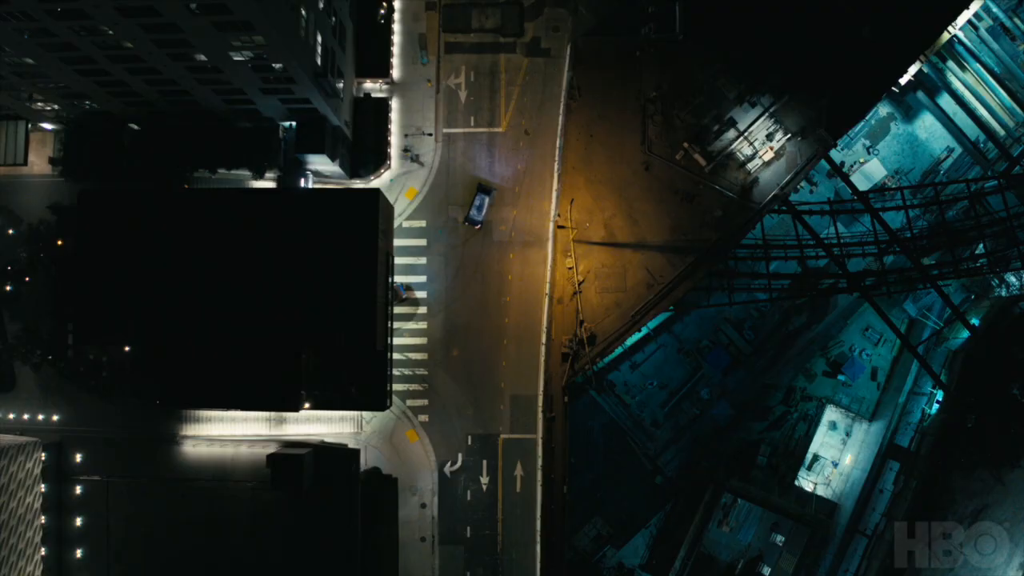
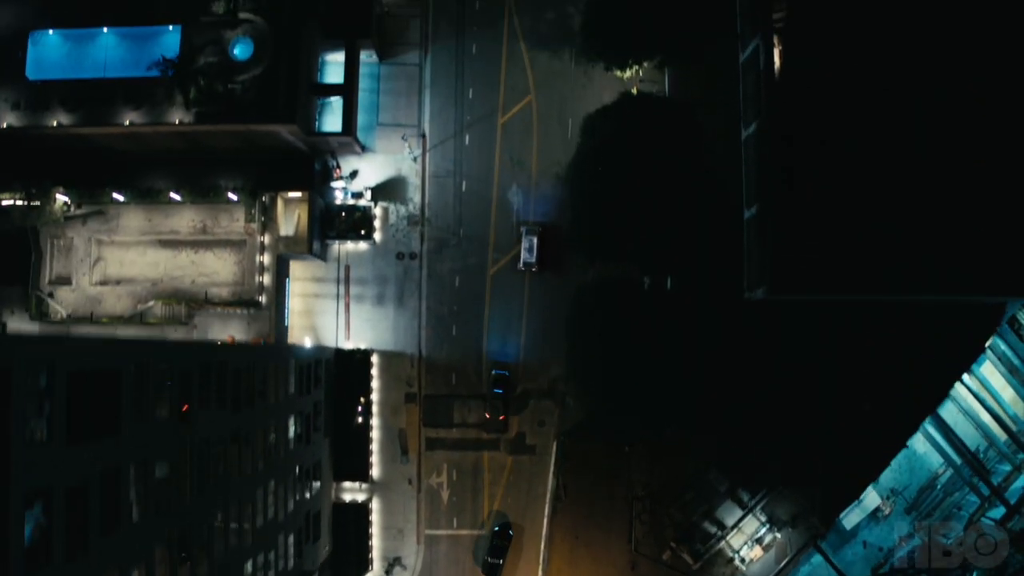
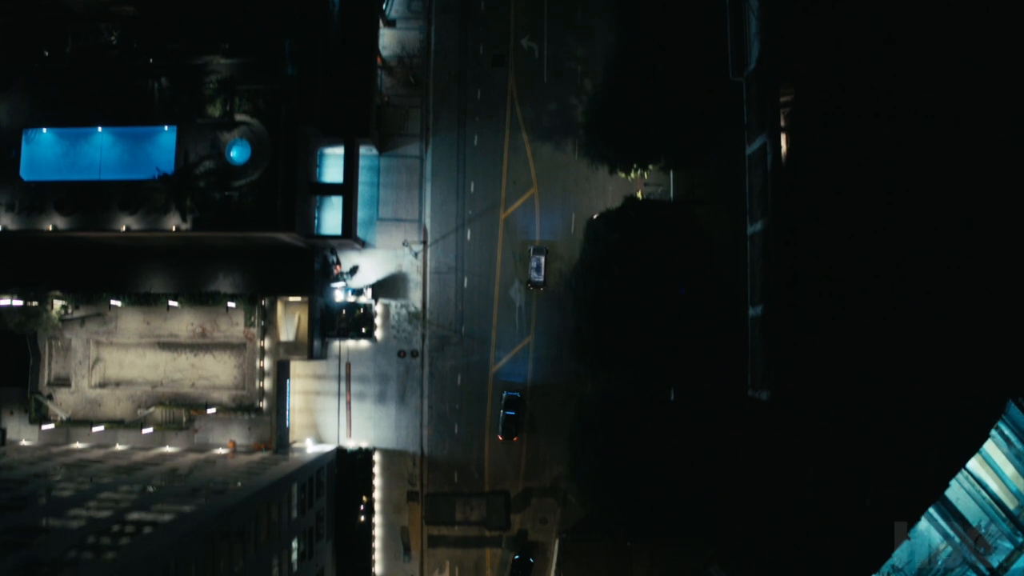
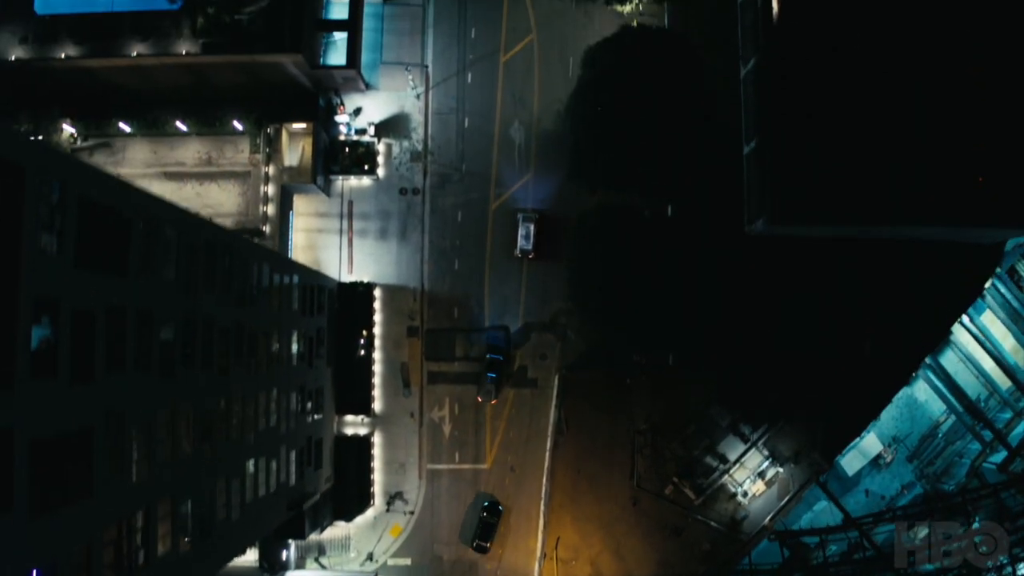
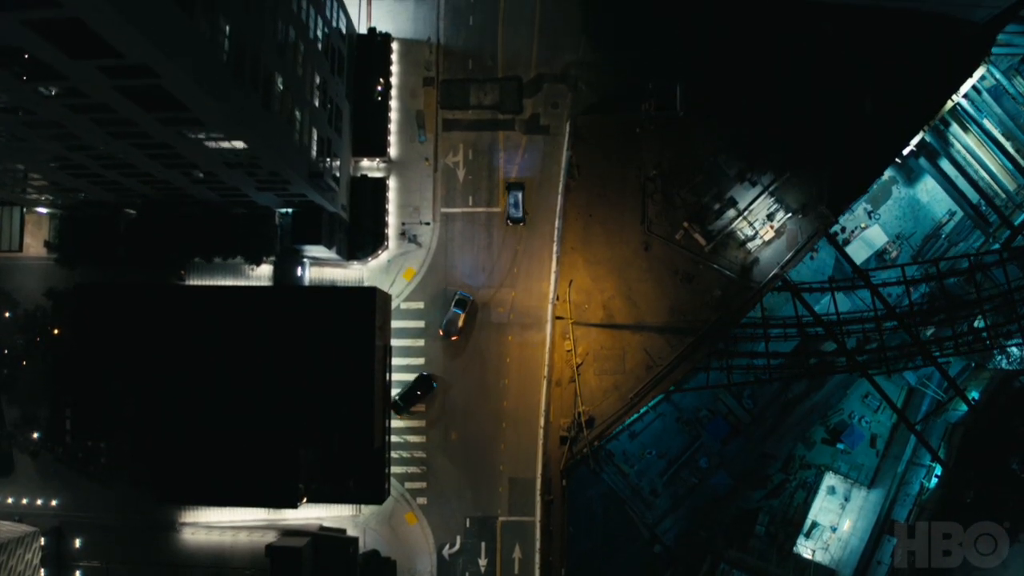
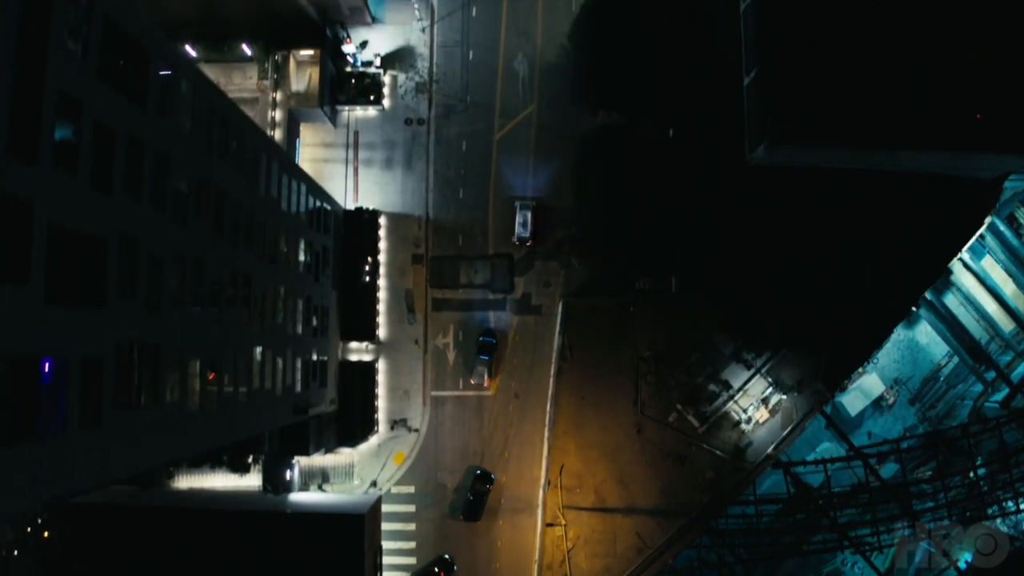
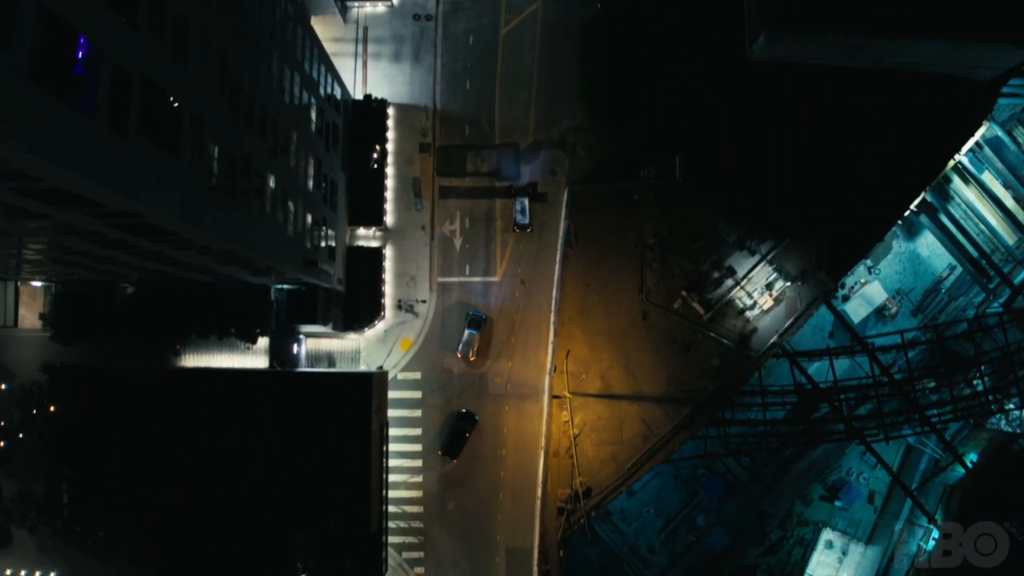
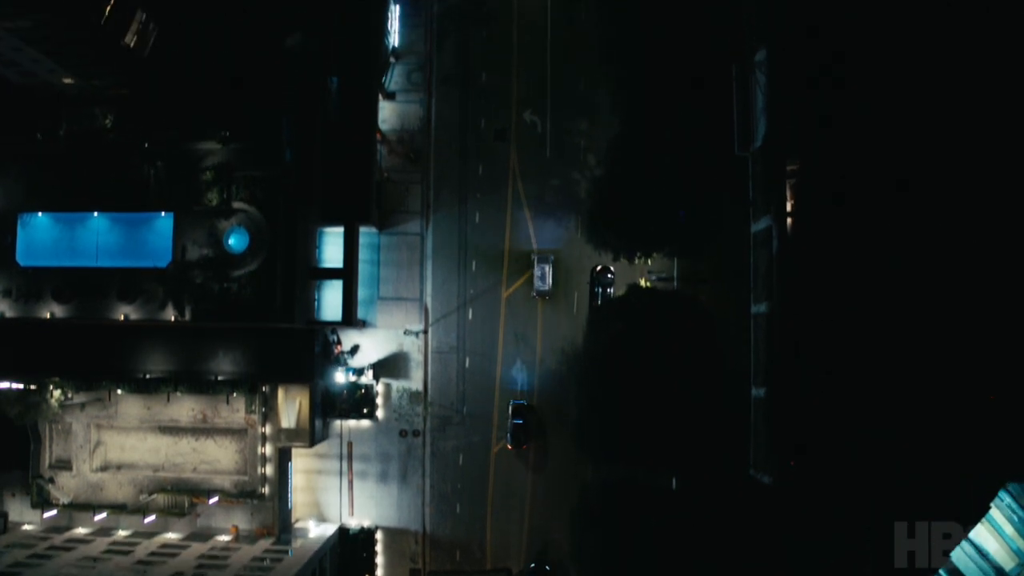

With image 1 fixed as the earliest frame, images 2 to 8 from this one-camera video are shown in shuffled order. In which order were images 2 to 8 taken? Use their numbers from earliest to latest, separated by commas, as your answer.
5, 7, 6, 4, 2, 3, 8
